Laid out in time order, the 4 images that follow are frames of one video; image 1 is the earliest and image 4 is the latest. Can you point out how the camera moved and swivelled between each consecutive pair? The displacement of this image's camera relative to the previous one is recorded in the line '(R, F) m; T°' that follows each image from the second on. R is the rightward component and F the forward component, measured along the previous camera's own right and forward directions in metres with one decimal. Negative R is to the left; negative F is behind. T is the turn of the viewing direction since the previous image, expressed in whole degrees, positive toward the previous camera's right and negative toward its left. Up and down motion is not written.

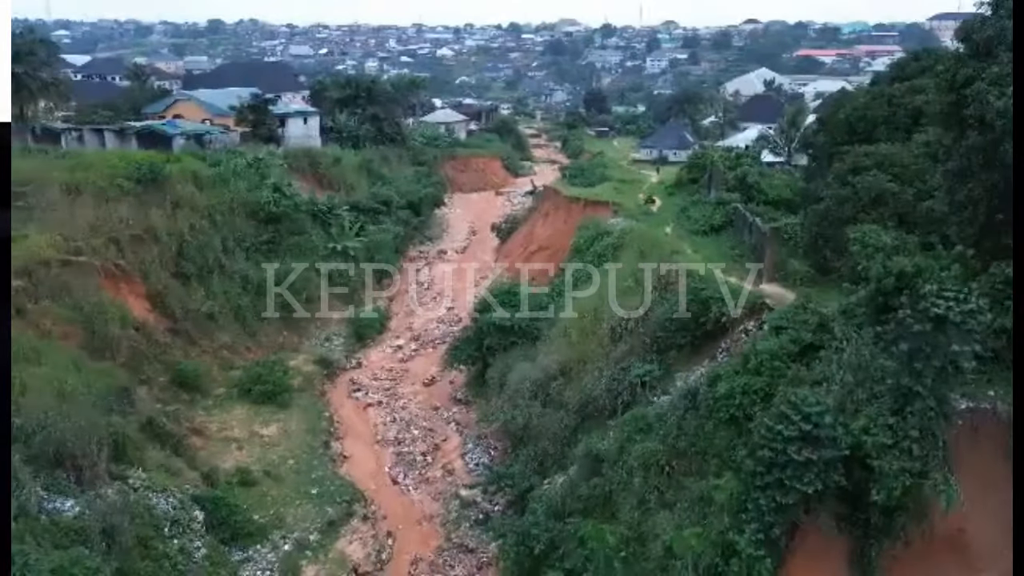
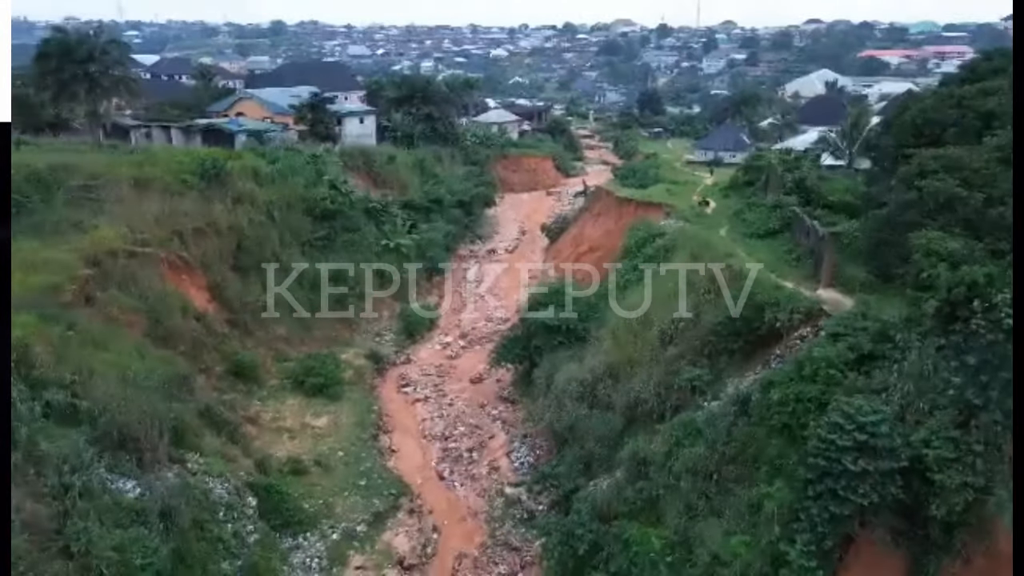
(0.0, 0.0) m; -4°
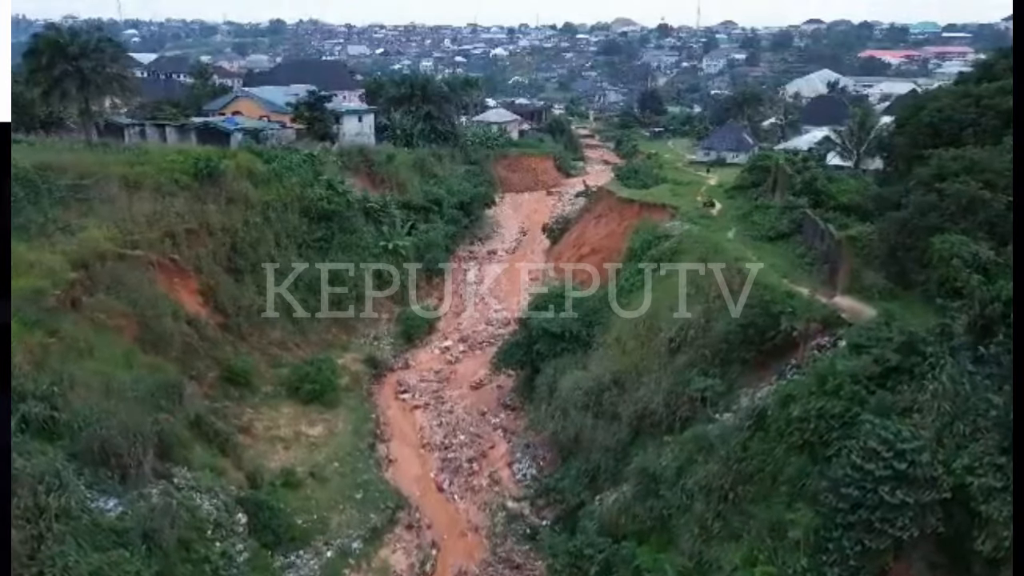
(-0.1, +0.5) m; 0°
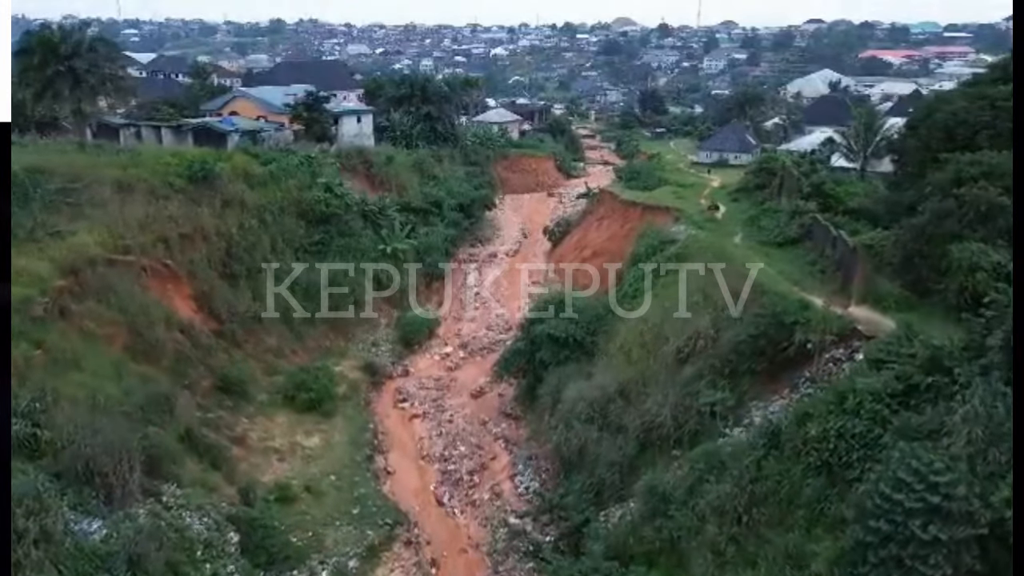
(0.0, +0.4) m; 0°
